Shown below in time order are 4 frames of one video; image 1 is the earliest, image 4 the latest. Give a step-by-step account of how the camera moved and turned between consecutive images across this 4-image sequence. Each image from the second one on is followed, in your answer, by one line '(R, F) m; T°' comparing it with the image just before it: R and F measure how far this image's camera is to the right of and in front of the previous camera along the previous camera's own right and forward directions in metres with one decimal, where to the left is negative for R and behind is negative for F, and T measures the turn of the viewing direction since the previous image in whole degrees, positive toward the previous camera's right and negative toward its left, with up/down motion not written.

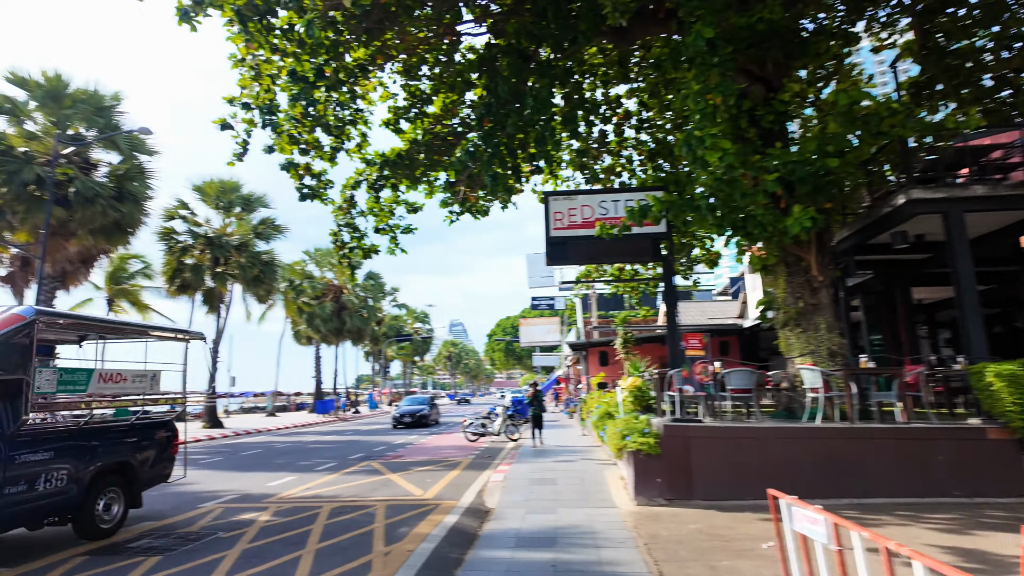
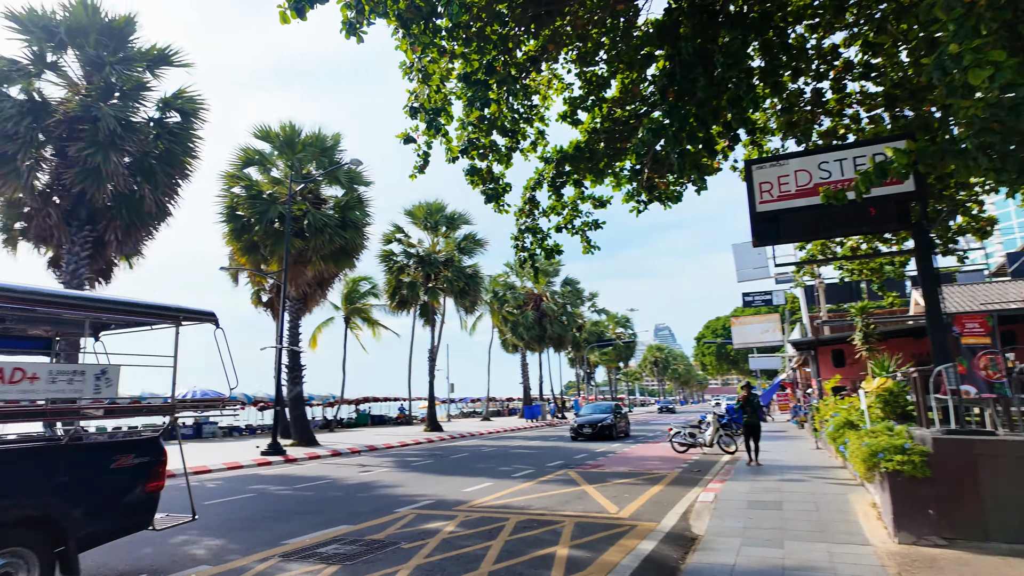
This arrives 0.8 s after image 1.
(+0.1, +0.9) m; -19°
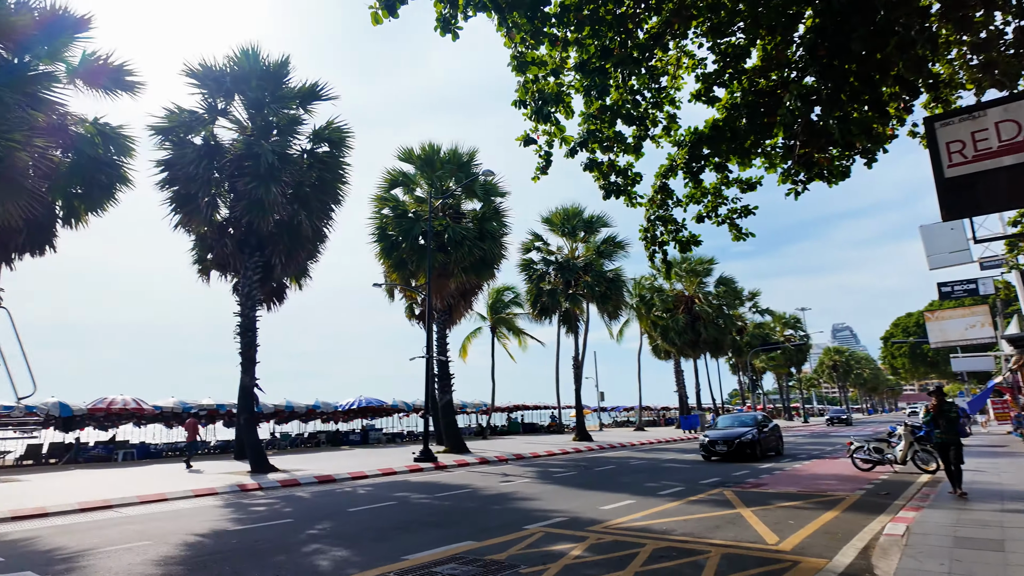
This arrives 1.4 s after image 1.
(+0.3, +0.6) m; -14°
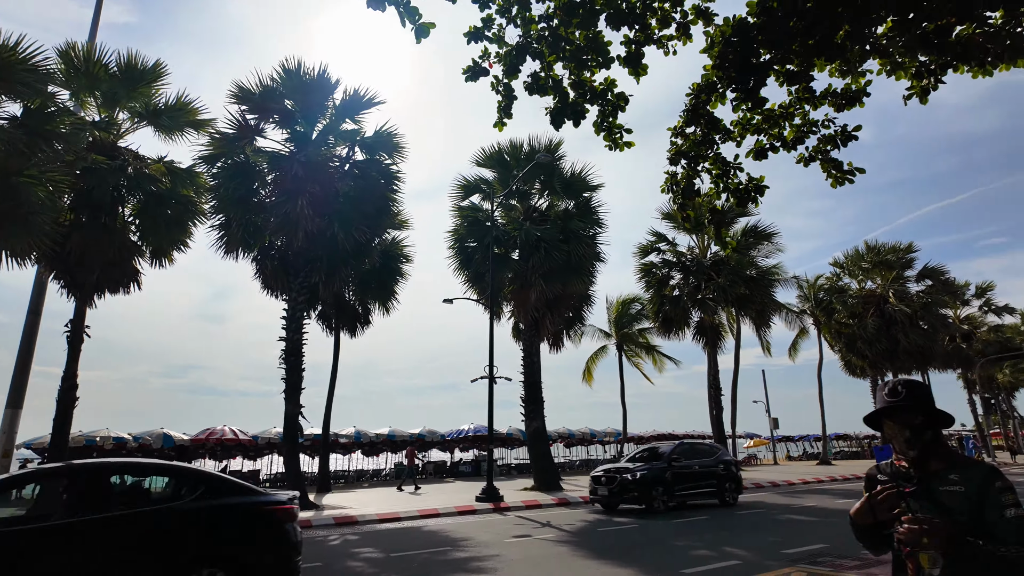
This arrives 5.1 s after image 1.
(+2.9, +3.3) m; -18°
